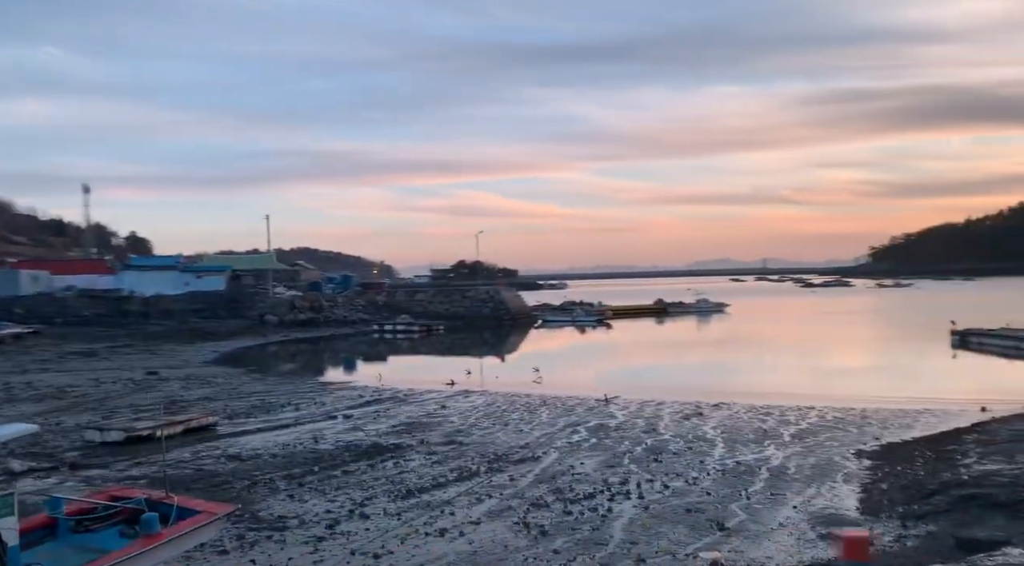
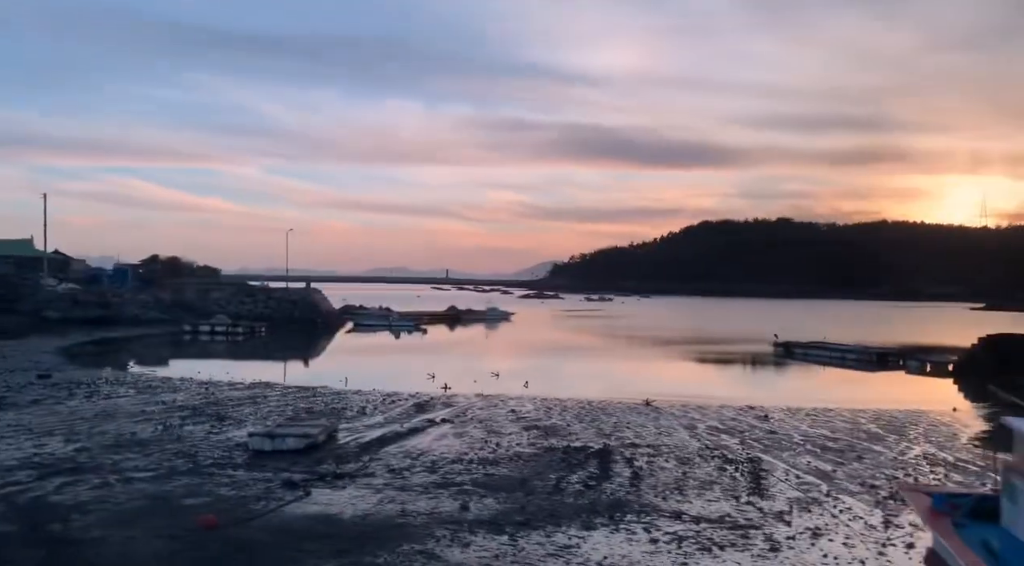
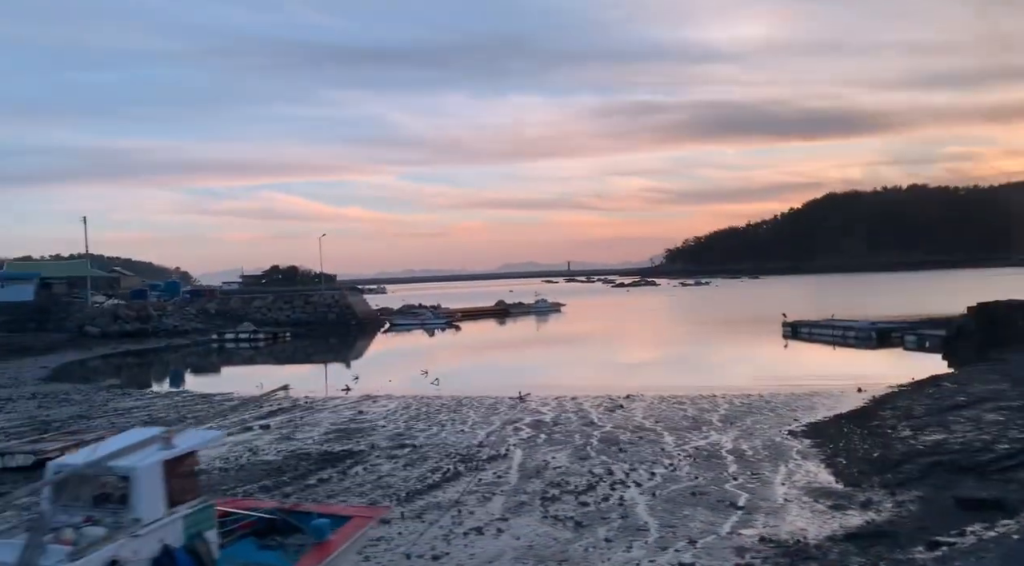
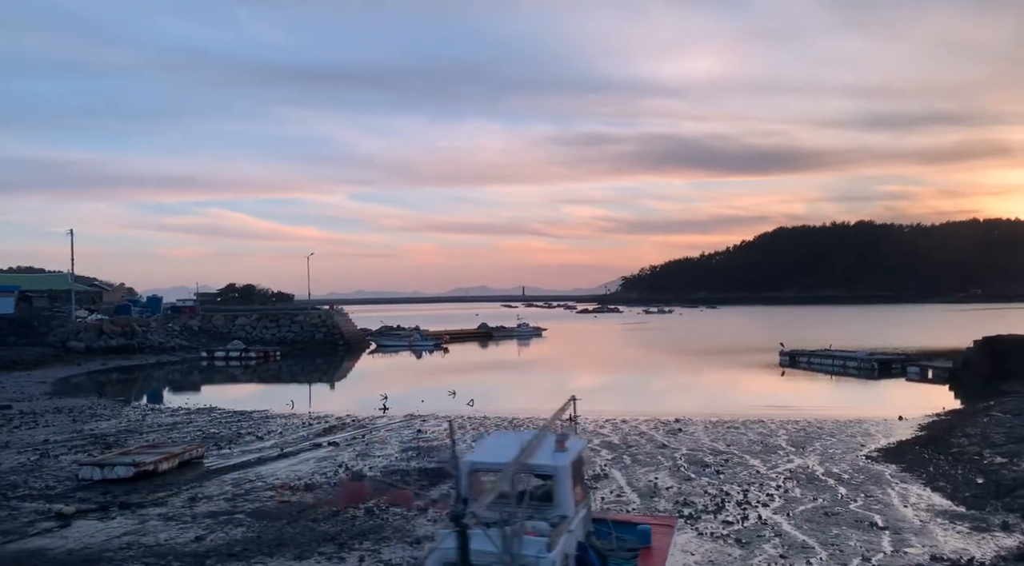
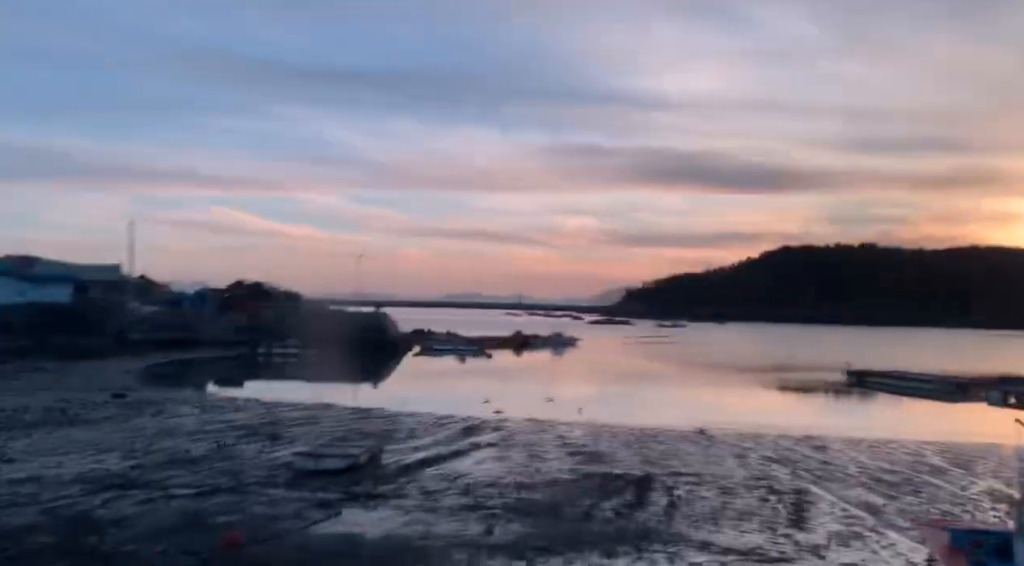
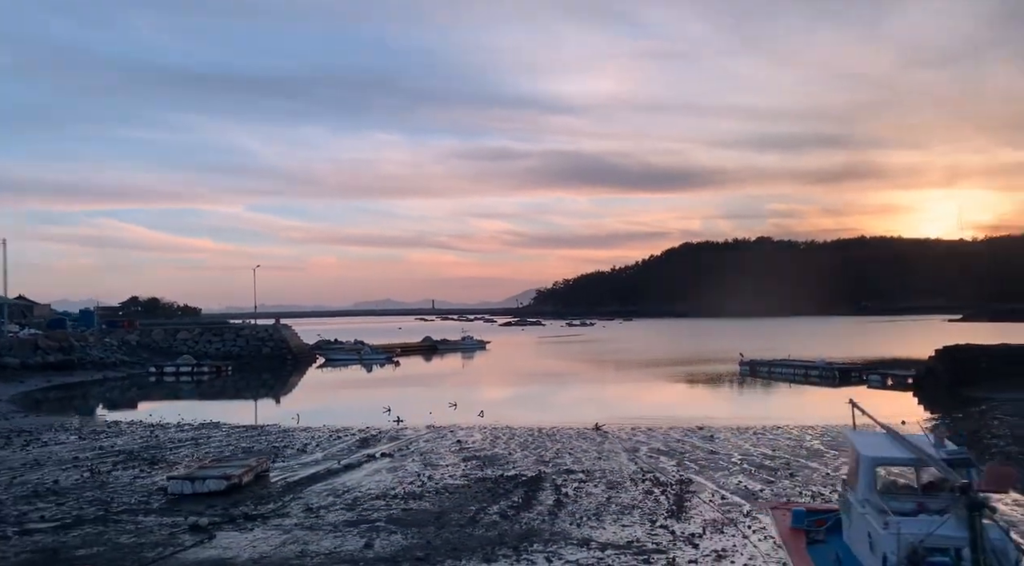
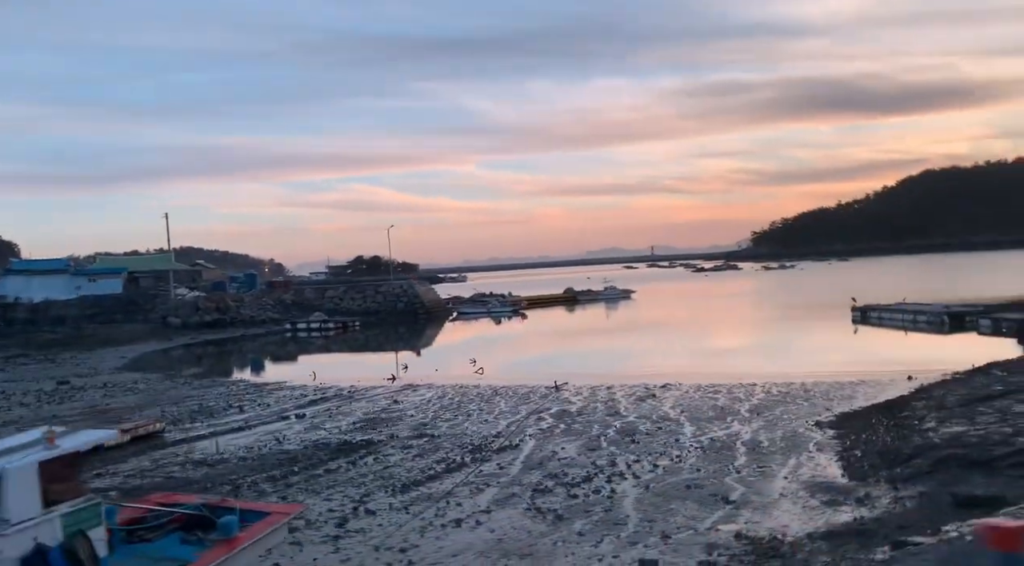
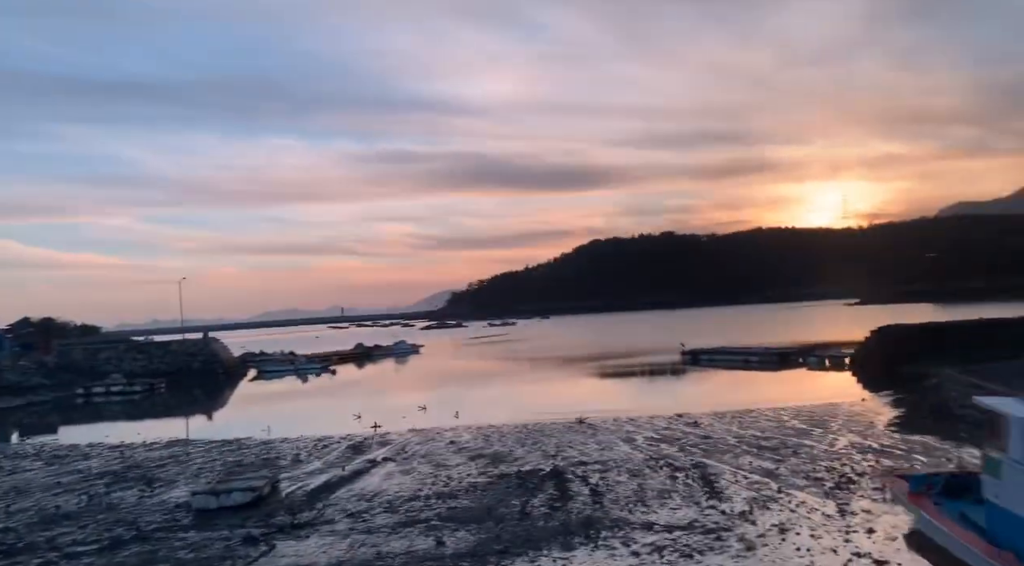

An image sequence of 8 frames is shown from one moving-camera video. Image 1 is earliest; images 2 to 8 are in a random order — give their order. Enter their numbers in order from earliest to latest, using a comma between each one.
7, 3, 4, 6, 5, 2, 8
